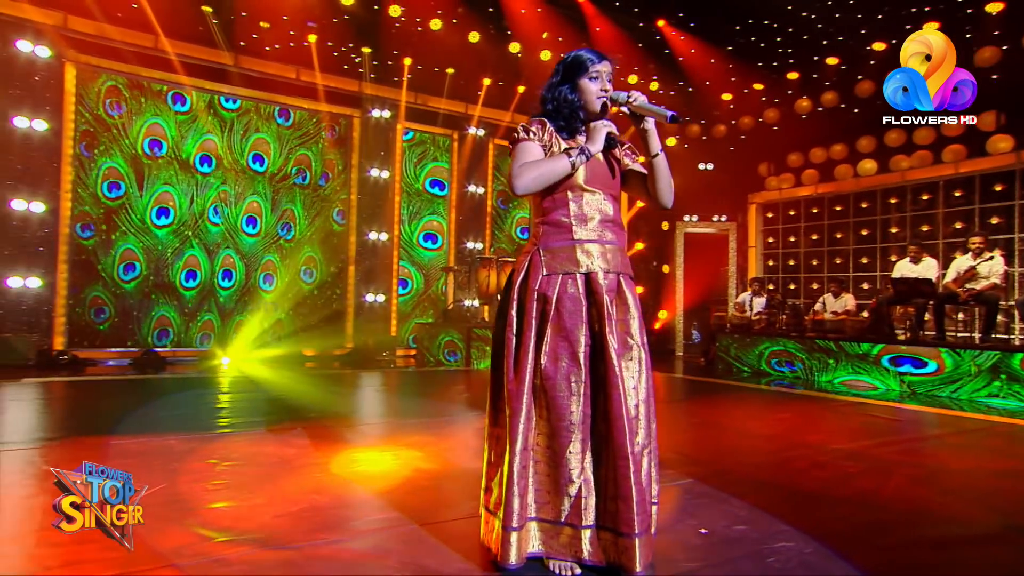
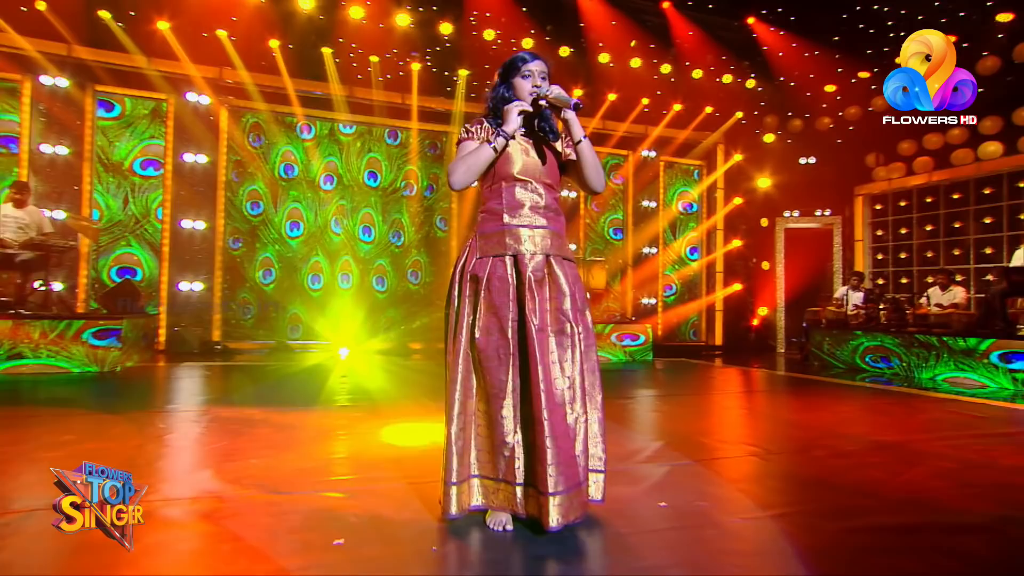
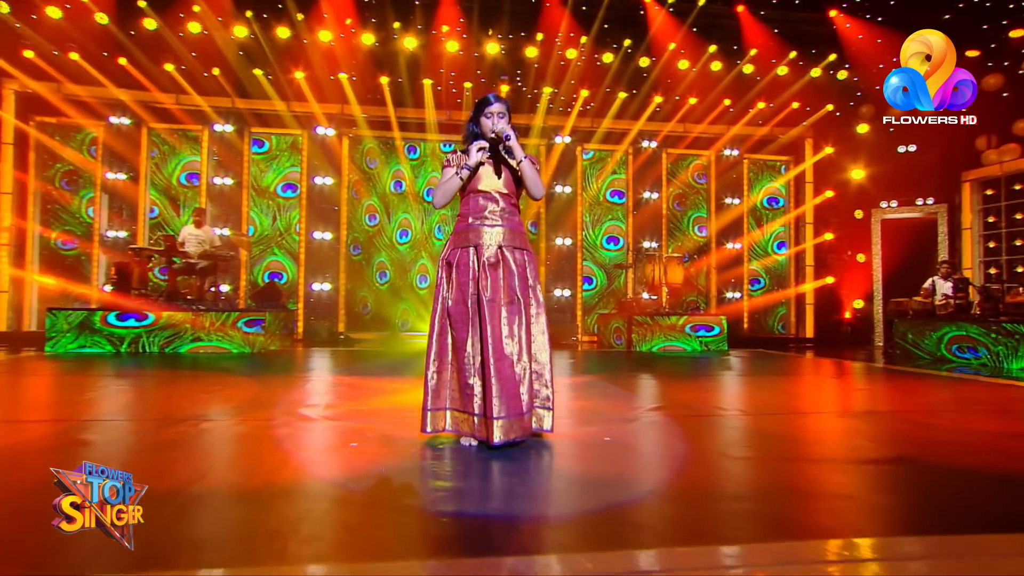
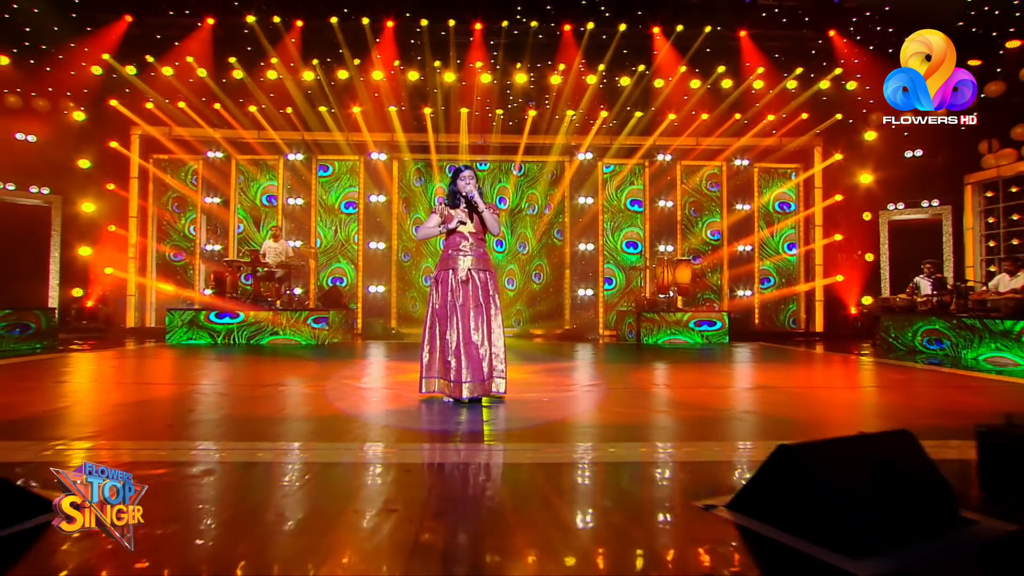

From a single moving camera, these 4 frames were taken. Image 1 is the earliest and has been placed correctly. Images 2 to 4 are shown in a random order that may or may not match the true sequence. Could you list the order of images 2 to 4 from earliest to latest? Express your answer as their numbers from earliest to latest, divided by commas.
2, 3, 4
